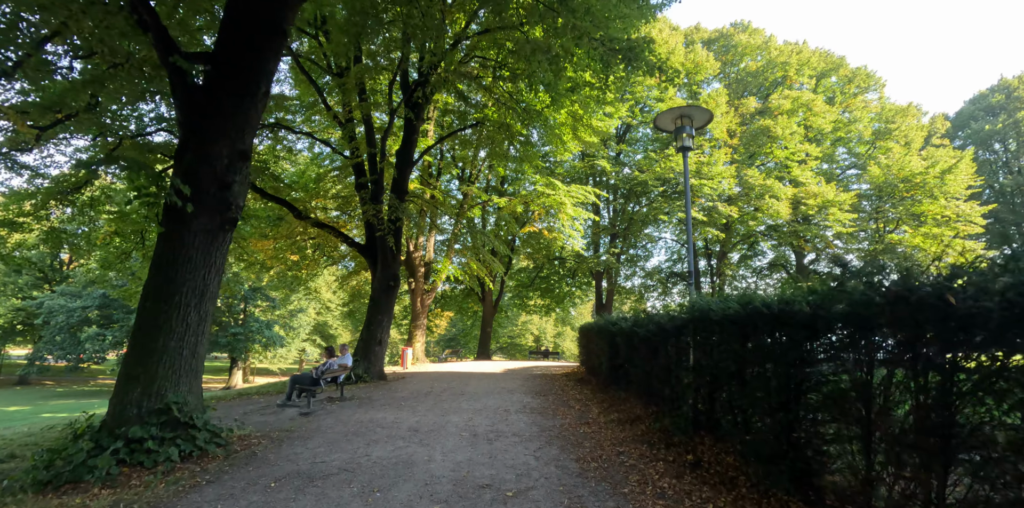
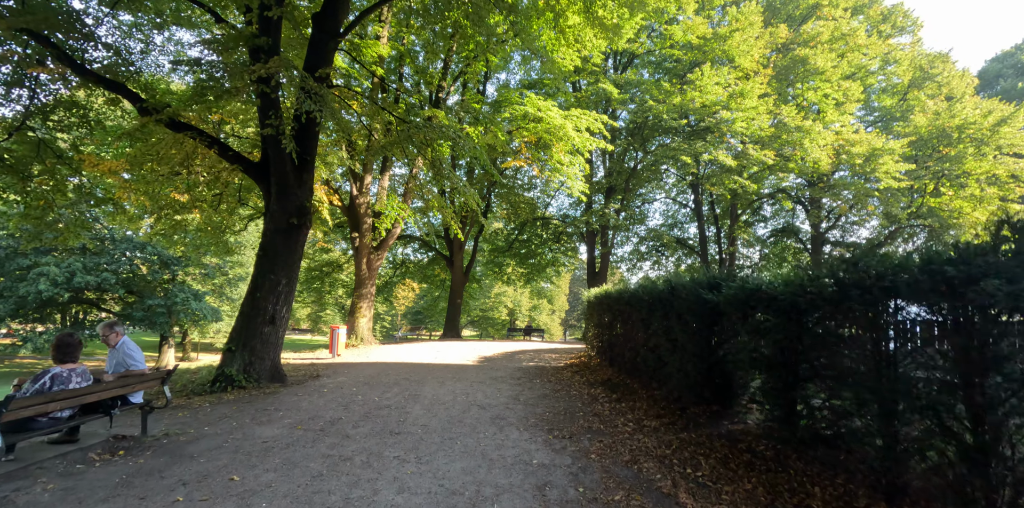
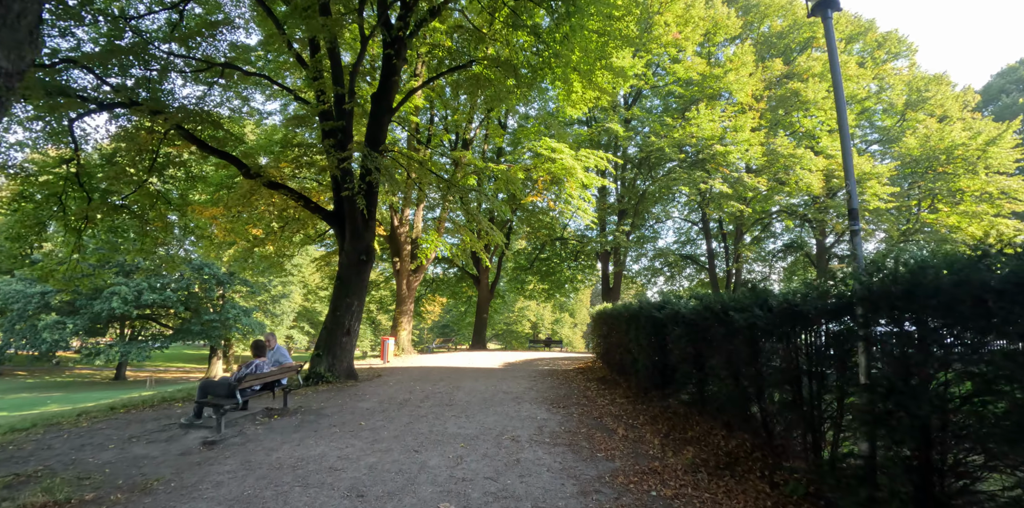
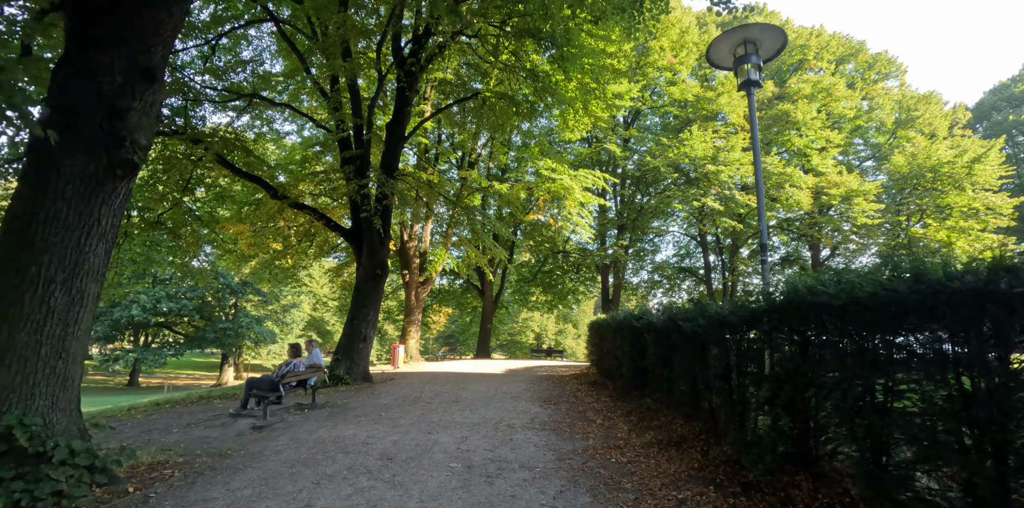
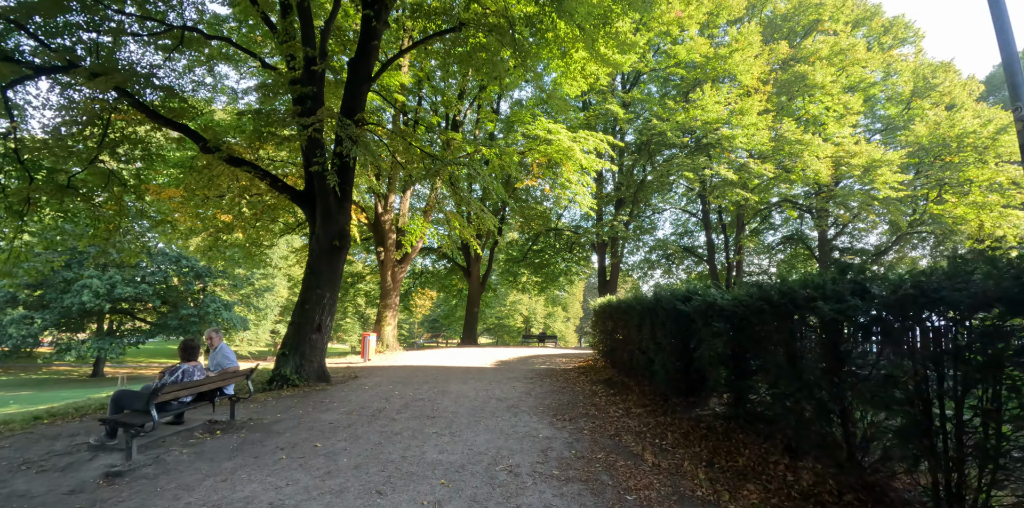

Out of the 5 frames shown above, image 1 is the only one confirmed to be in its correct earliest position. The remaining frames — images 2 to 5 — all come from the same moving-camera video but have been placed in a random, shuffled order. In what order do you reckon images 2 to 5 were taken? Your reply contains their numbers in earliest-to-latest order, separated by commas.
4, 3, 5, 2
